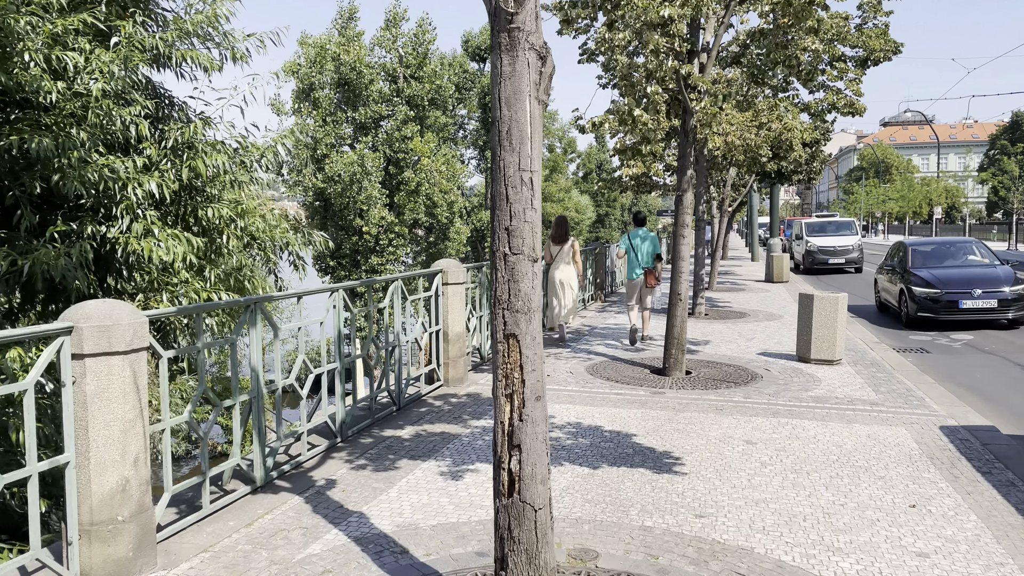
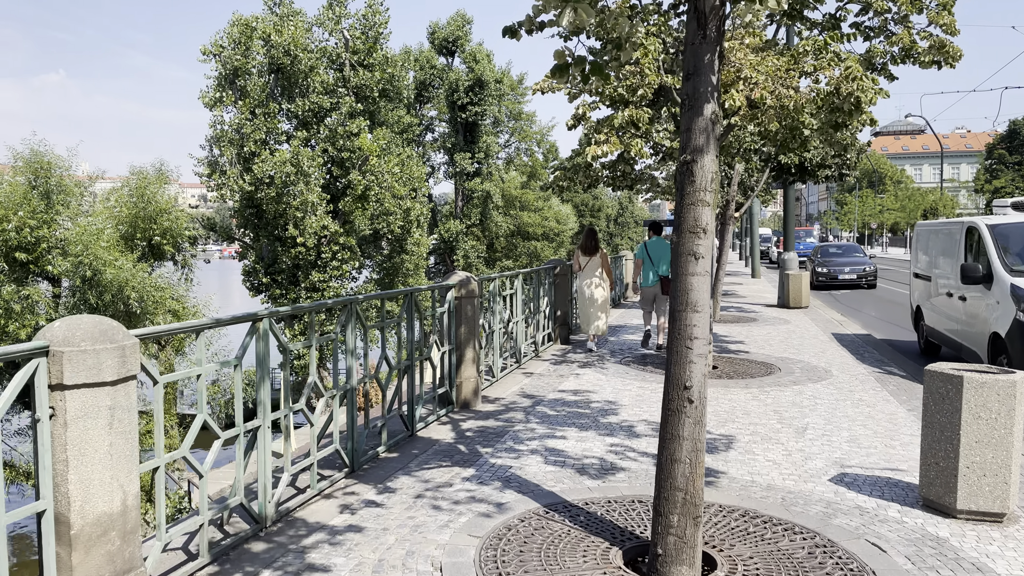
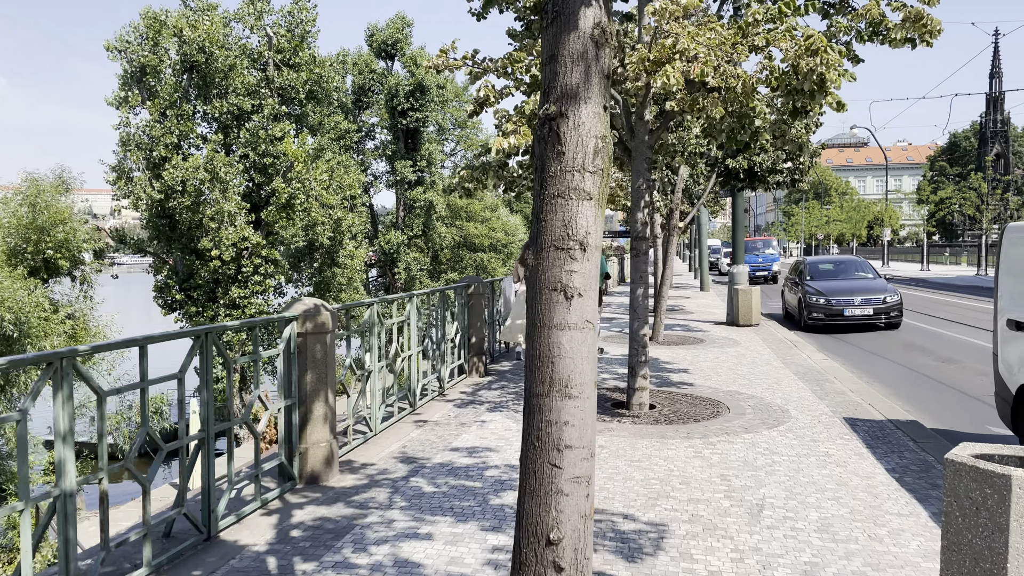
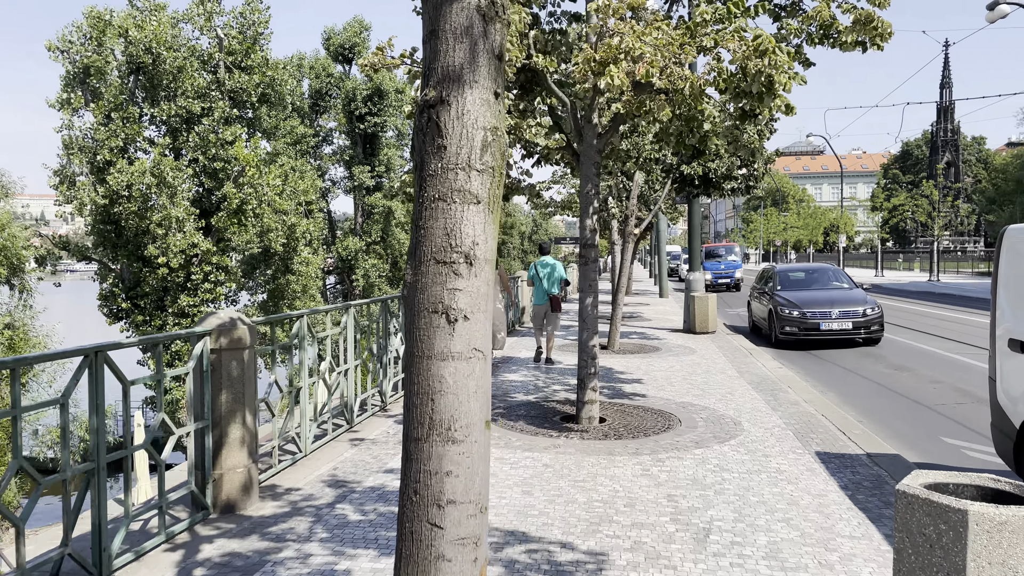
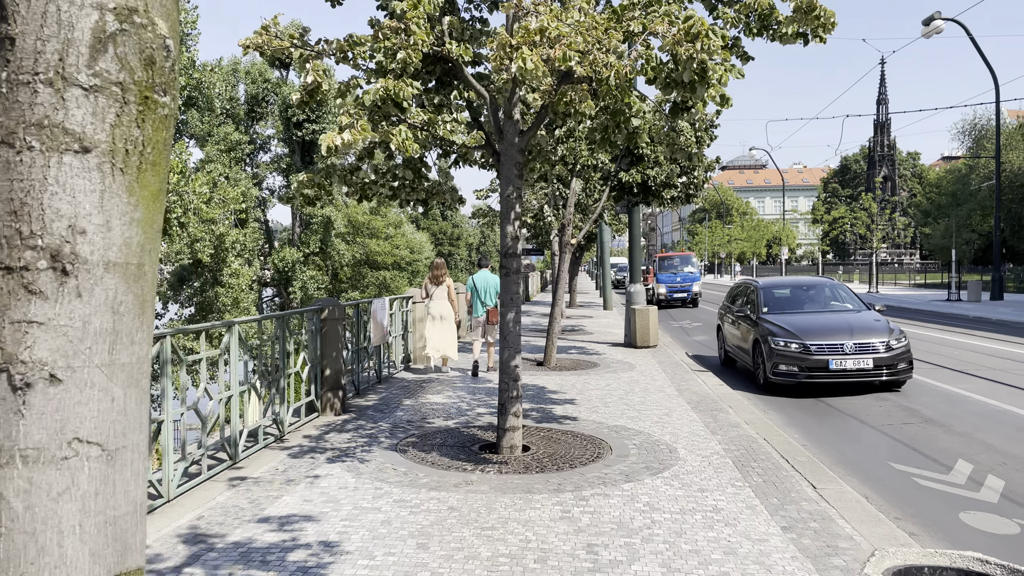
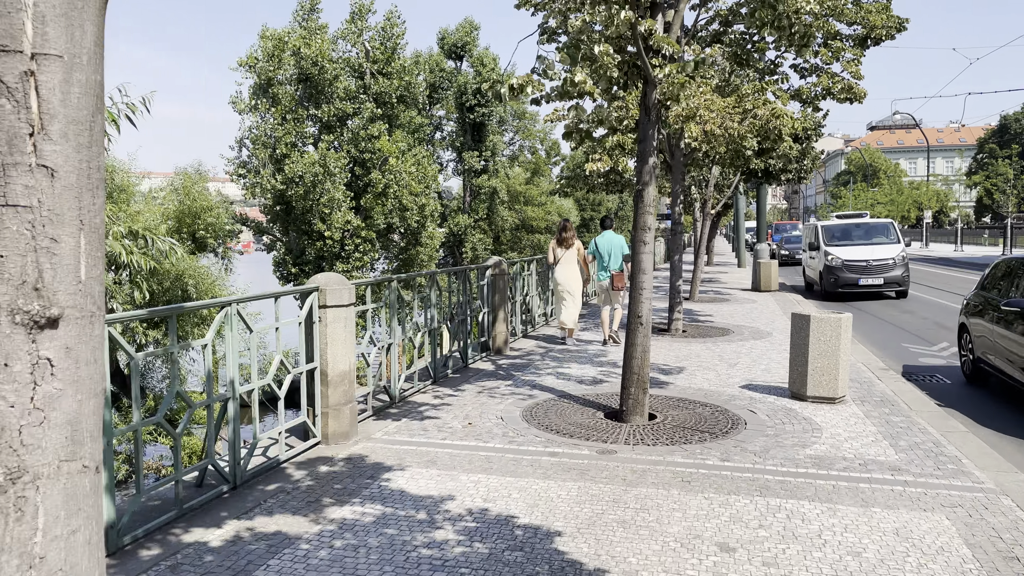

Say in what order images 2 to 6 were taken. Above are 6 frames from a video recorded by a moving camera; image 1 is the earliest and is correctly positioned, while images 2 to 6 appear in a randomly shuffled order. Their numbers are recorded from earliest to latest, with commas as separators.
6, 2, 3, 4, 5
